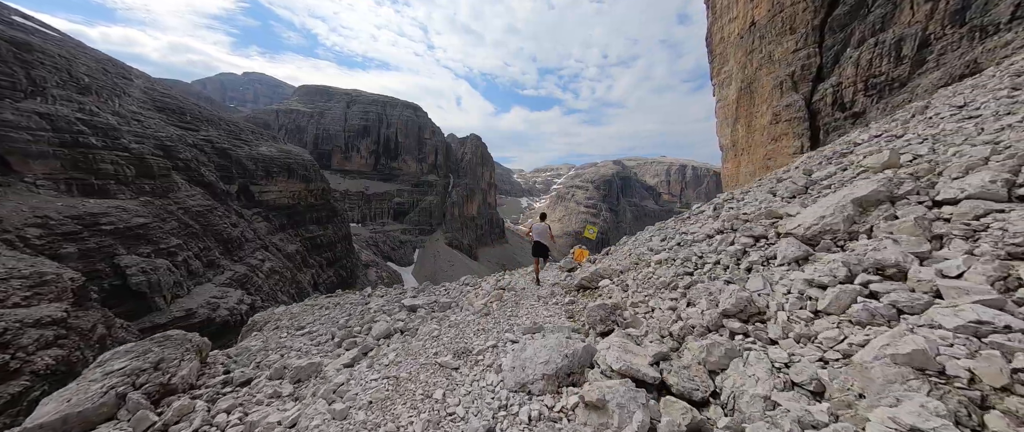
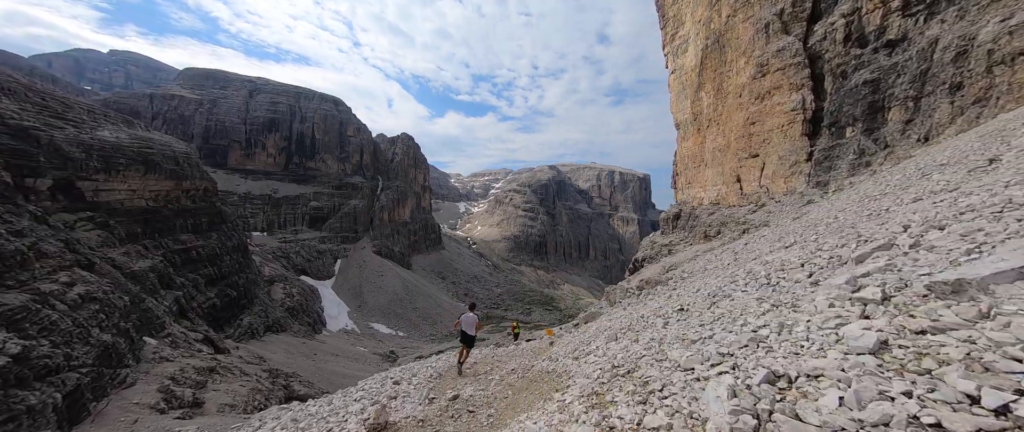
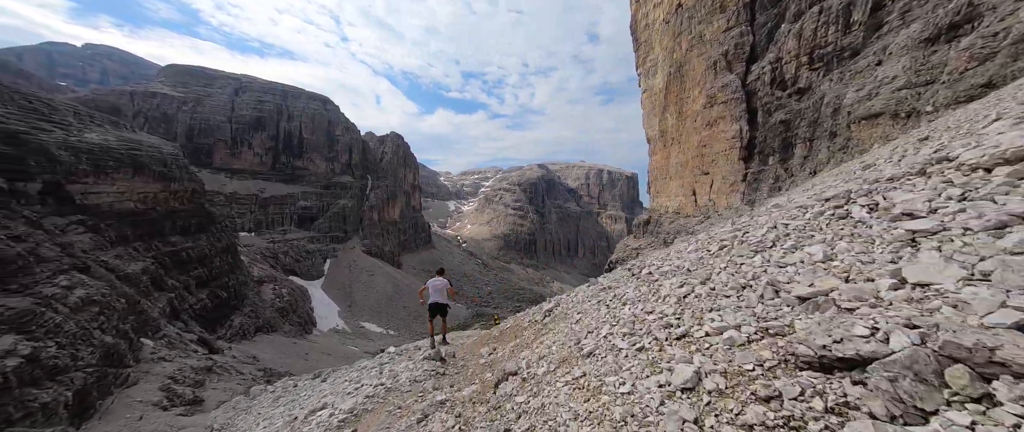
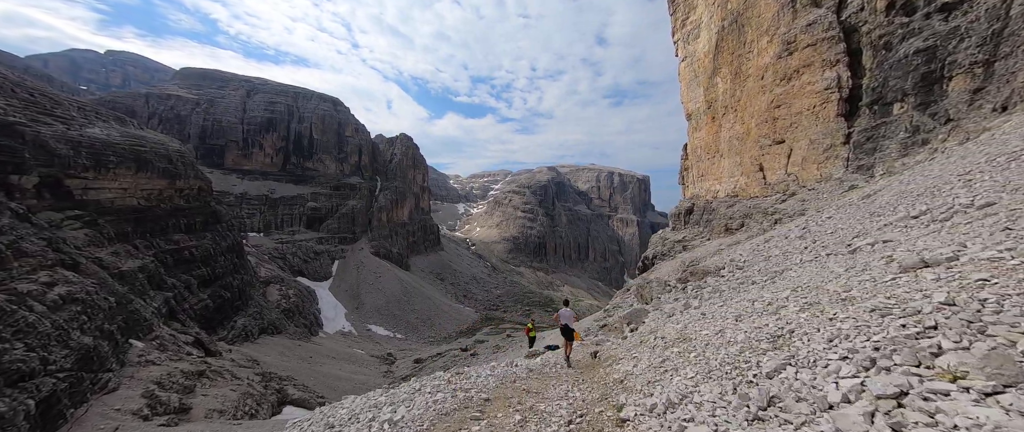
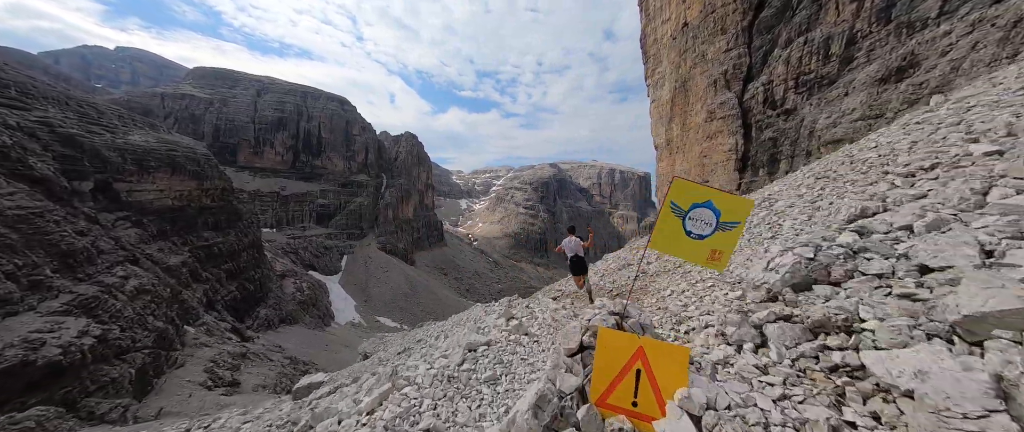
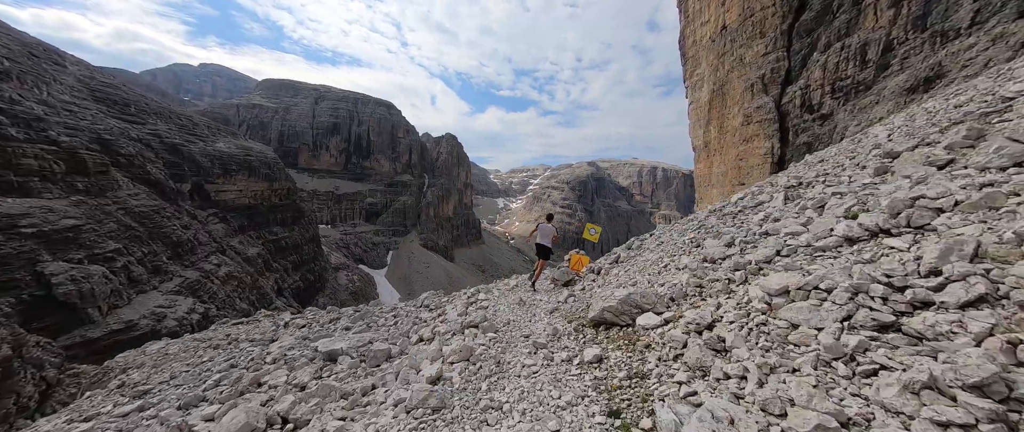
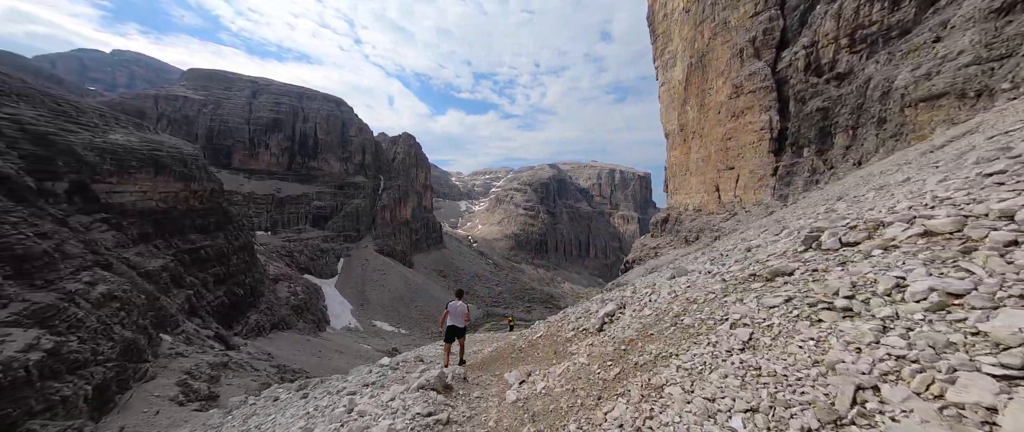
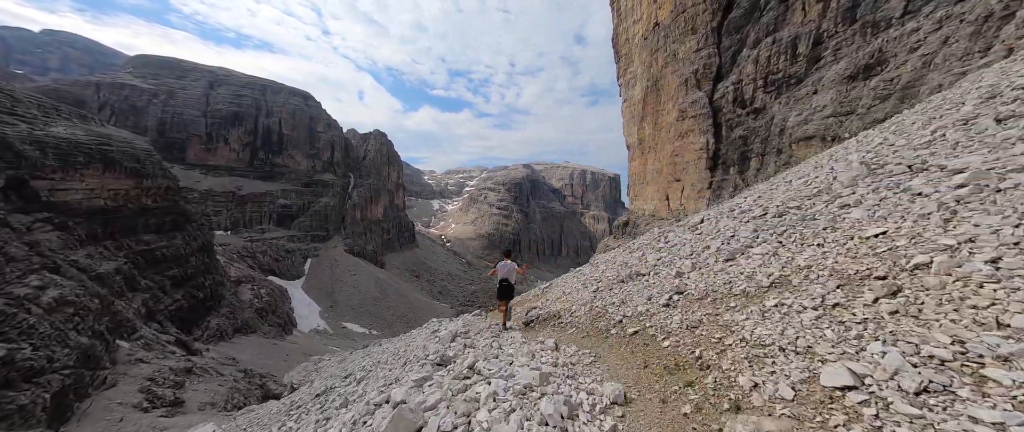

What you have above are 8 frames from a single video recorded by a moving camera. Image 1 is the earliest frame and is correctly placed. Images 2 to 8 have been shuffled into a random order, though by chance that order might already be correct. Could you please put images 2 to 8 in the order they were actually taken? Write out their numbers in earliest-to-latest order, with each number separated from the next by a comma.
6, 5, 8, 3, 7, 2, 4
